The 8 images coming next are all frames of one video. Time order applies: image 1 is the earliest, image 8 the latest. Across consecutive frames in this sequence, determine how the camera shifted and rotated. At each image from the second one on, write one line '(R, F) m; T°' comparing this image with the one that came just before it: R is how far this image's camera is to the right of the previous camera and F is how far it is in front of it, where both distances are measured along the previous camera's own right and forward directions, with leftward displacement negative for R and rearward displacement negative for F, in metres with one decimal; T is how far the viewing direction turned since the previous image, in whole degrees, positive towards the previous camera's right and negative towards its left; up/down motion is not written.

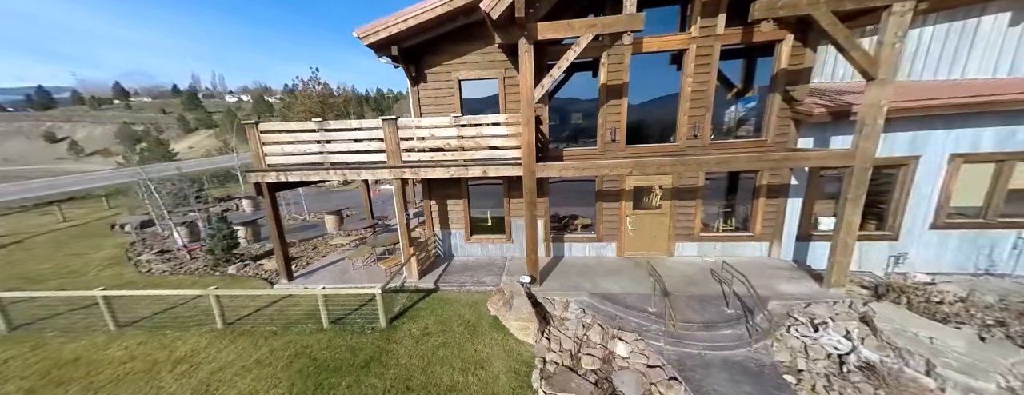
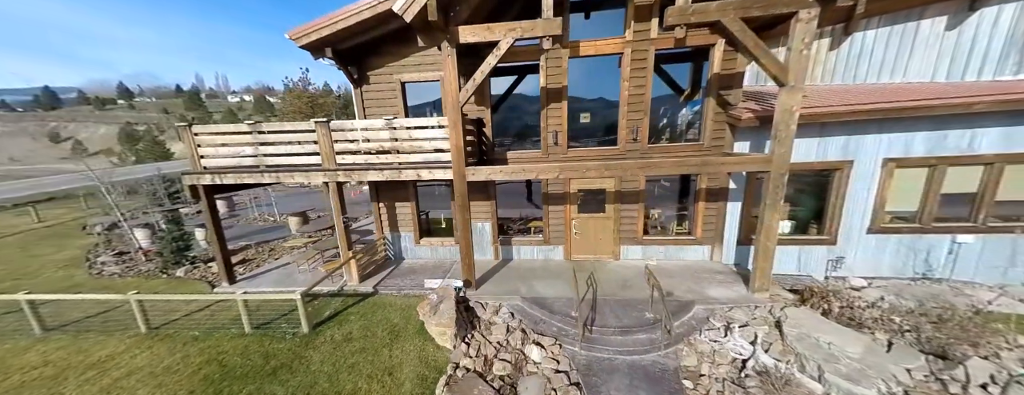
(+1.3, 0.0) m; 0°
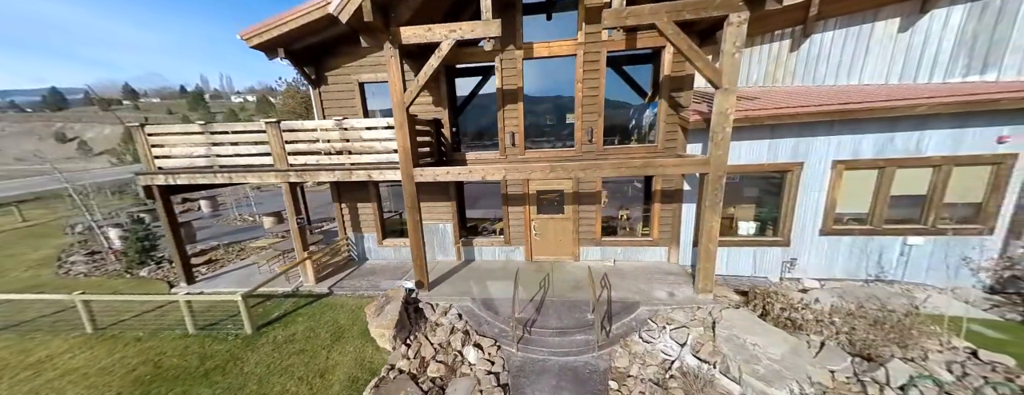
(+1.0, 0.0) m; 0°
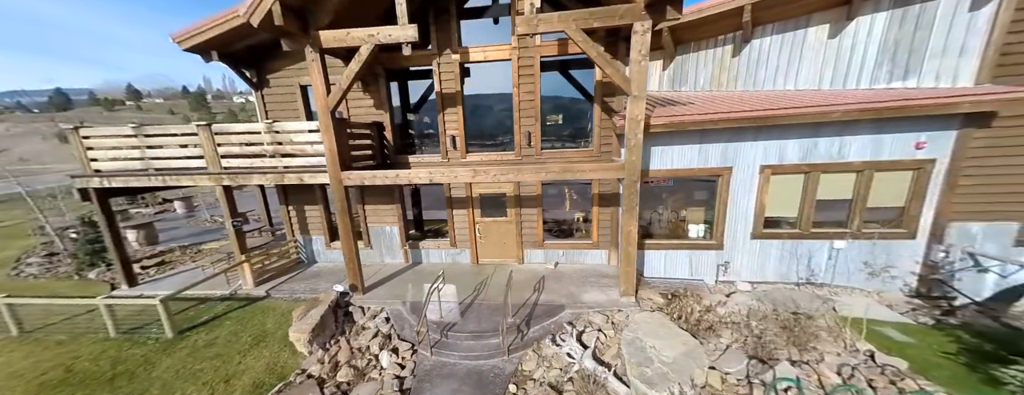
(+1.3, 0.0) m; 0°
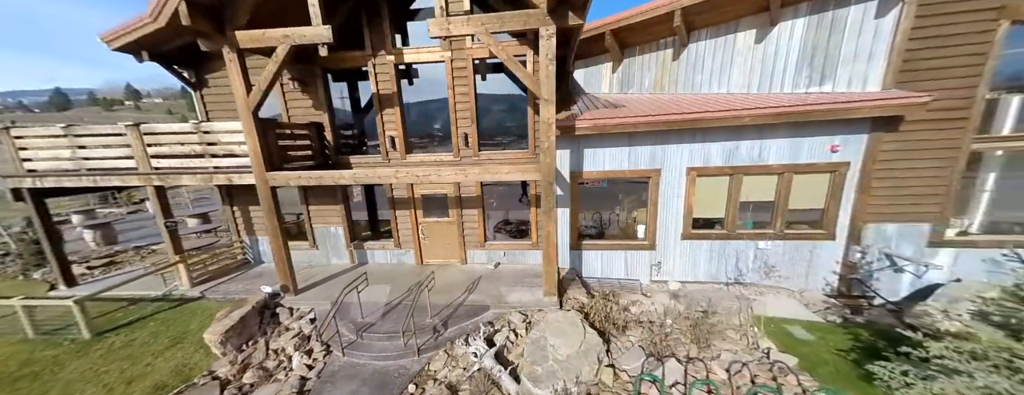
(+1.3, -0.1) m; +1°
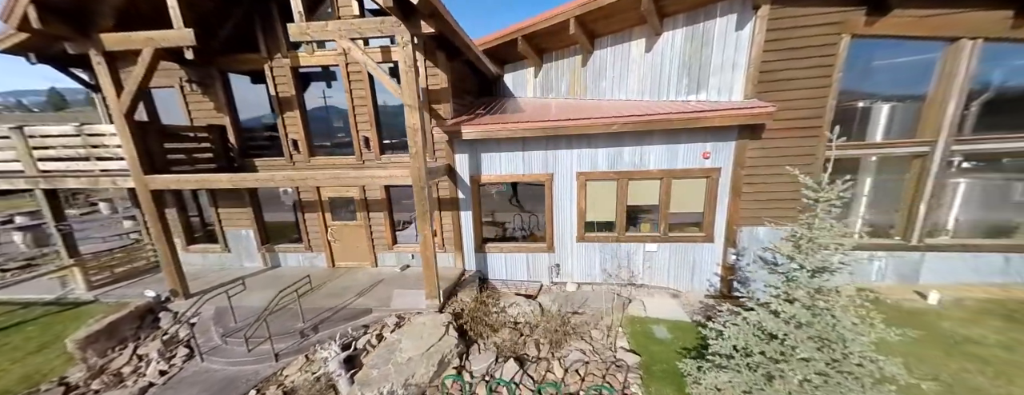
(+2.1, -0.1) m; +1°
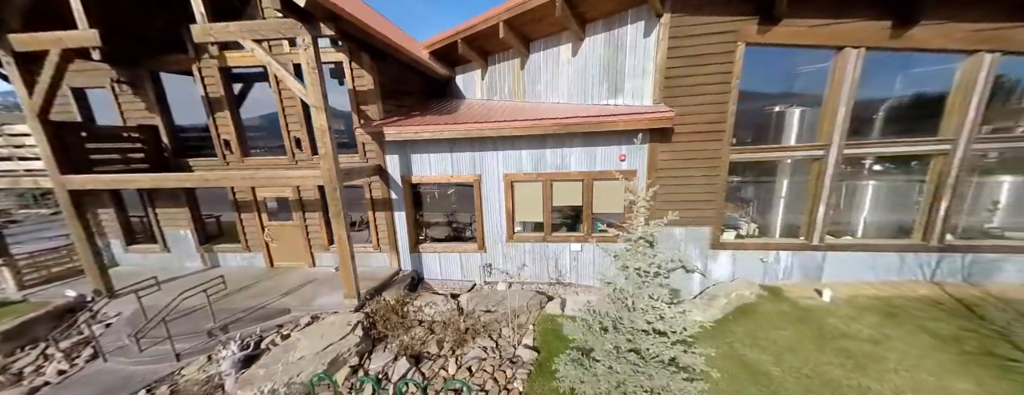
(+1.5, -0.1) m; +1°
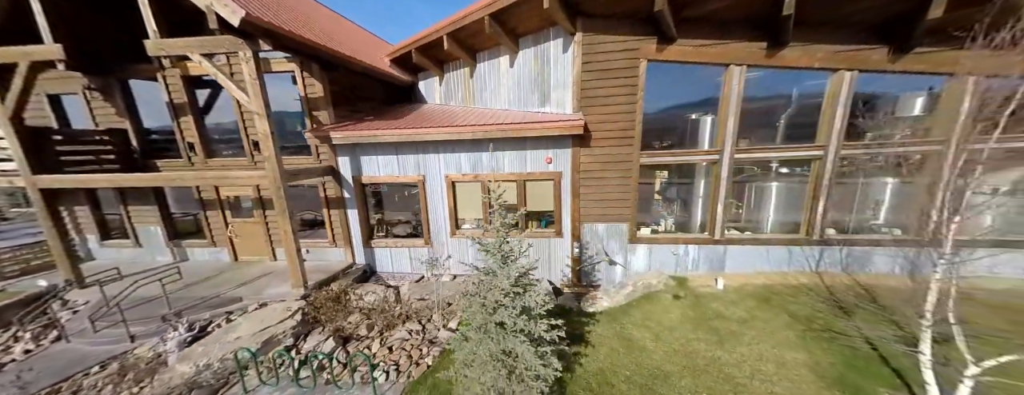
(+1.3, -0.6) m; 0°
